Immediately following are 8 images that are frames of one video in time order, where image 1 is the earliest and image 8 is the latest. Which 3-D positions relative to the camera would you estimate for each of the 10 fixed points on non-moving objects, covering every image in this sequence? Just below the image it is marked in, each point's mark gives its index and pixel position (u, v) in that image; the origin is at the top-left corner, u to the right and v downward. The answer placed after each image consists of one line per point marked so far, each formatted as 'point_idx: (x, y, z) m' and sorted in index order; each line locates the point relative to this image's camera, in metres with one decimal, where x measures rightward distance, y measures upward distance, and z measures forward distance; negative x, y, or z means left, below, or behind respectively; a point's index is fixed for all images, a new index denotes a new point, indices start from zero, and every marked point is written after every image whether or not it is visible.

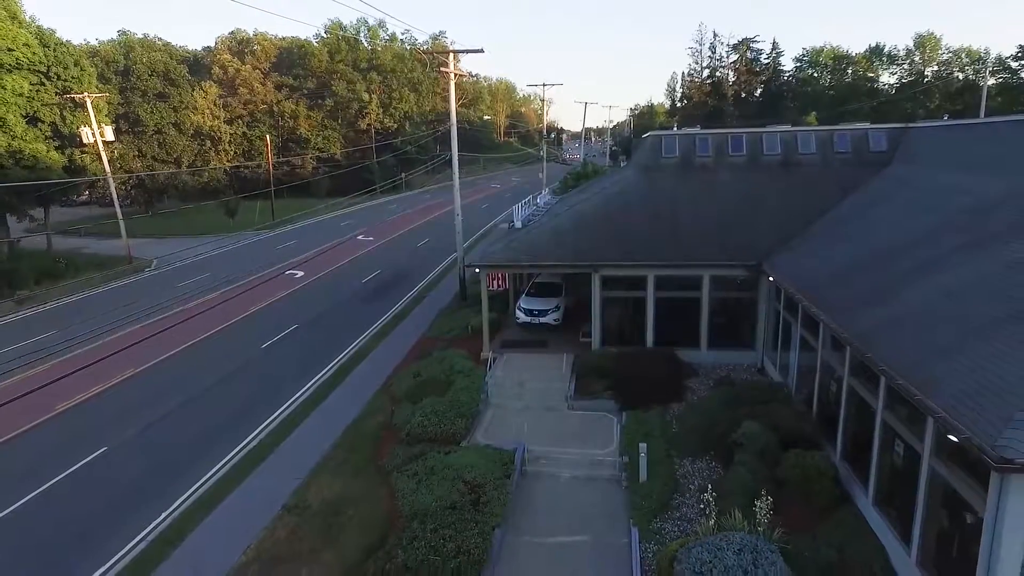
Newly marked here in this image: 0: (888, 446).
0: (+4.9, -2.0, +8.7) m
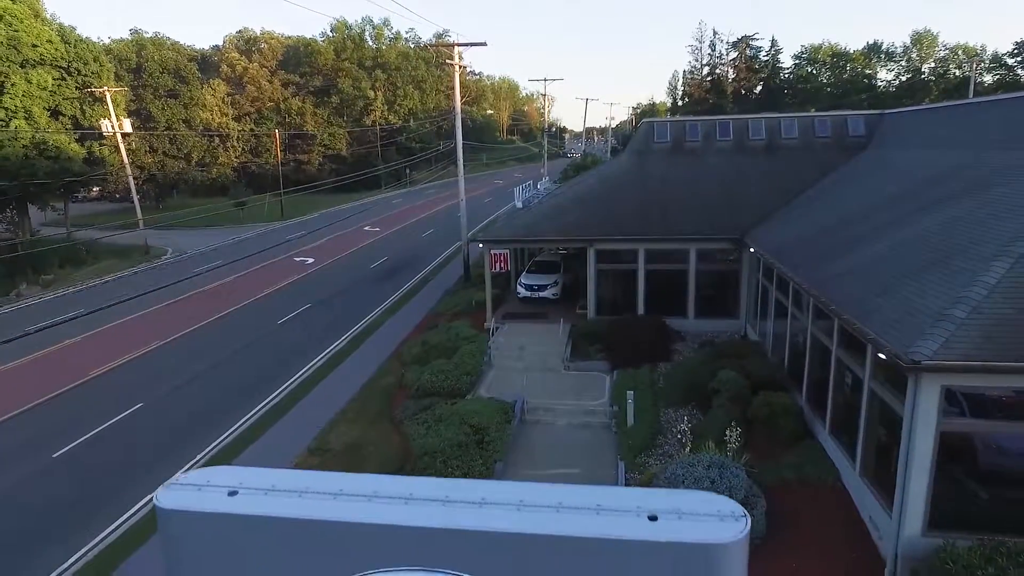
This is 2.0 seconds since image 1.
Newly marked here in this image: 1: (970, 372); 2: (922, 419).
0: (+4.9, -1.3, +9.9) m
1: (+4.7, -0.8, +6.8) m
2: (+4.4, -1.3, +7.1) m
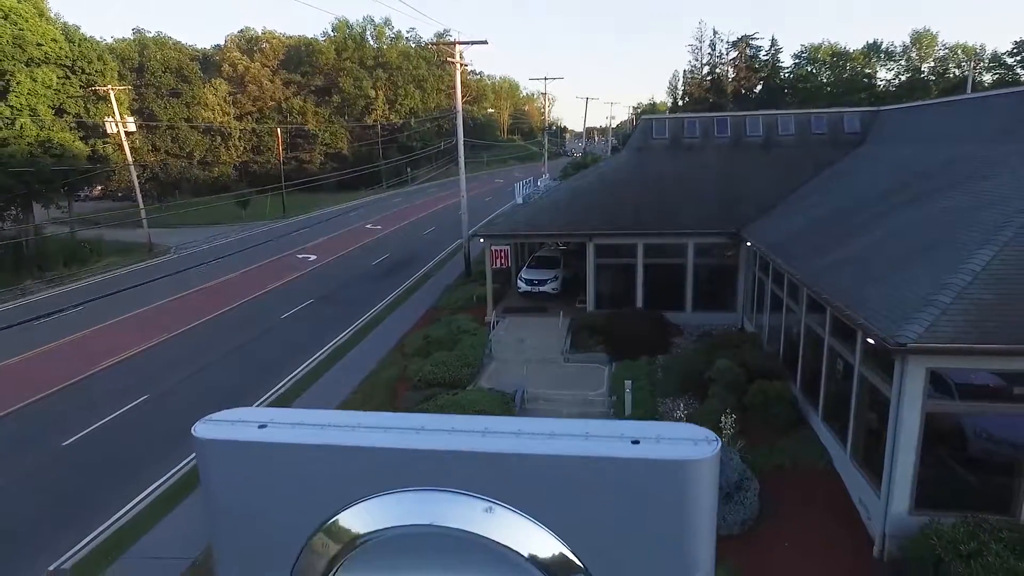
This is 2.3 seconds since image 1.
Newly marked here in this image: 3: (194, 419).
0: (+4.9, -1.2, +10.1) m
1: (+4.7, -0.7, +7.1) m
2: (+4.4, -1.2, +7.3) m
3: (-7.1, -2.9, +14.8) m
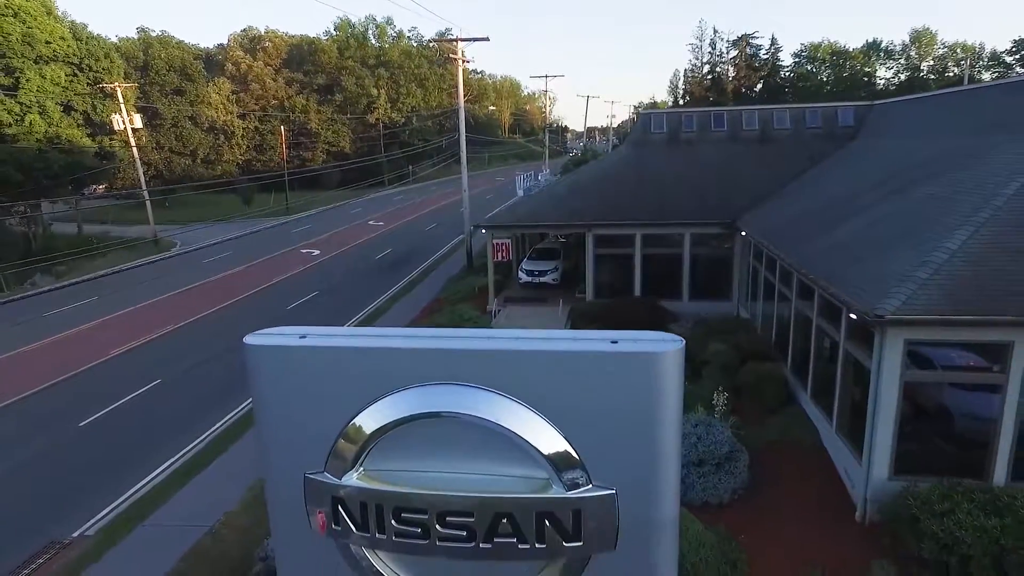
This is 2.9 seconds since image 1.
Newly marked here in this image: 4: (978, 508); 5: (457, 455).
0: (+4.9, -0.9, +10.5) m
1: (+4.7, -0.4, +7.5) m
2: (+4.4, -0.9, +7.8) m
3: (-7.1, -2.7, +15.2) m
4: (+5.2, -2.4, +7.4) m
5: (-0.2, -0.7, +2.6) m
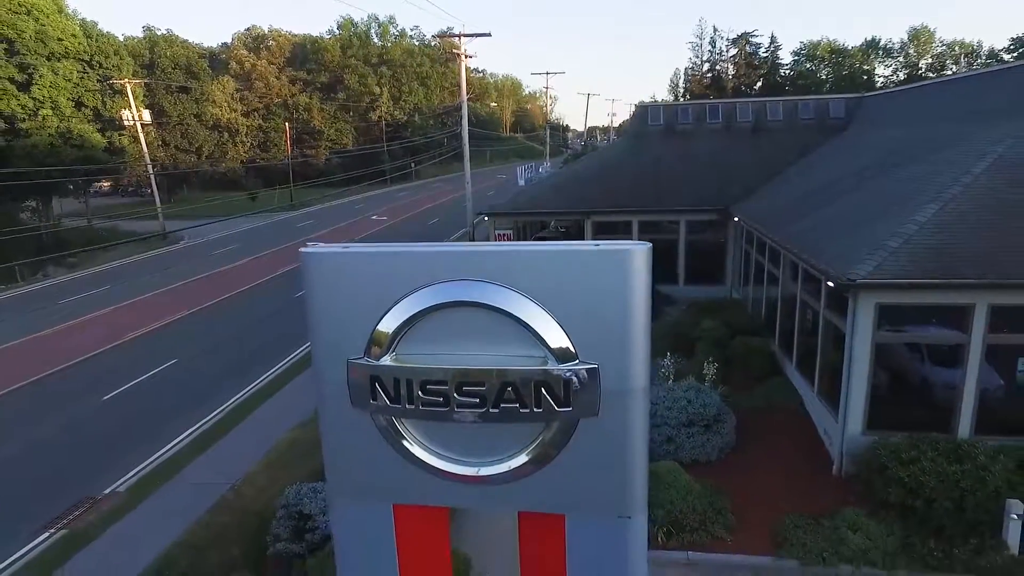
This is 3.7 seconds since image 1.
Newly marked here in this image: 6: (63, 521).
0: (+4.9, -0.5, +11.2) m
1: (+4.7, 0.0, +8.1) m
2: (+4.4, -0.5, +8.4) m
3: (-7.0, -2.3, +15.9) m
4: (+5.2, -2.0, +8.0) m
5: (-0.2, -0.3, +3.3) m
6: (-6.5, -3.3, +9.7) m
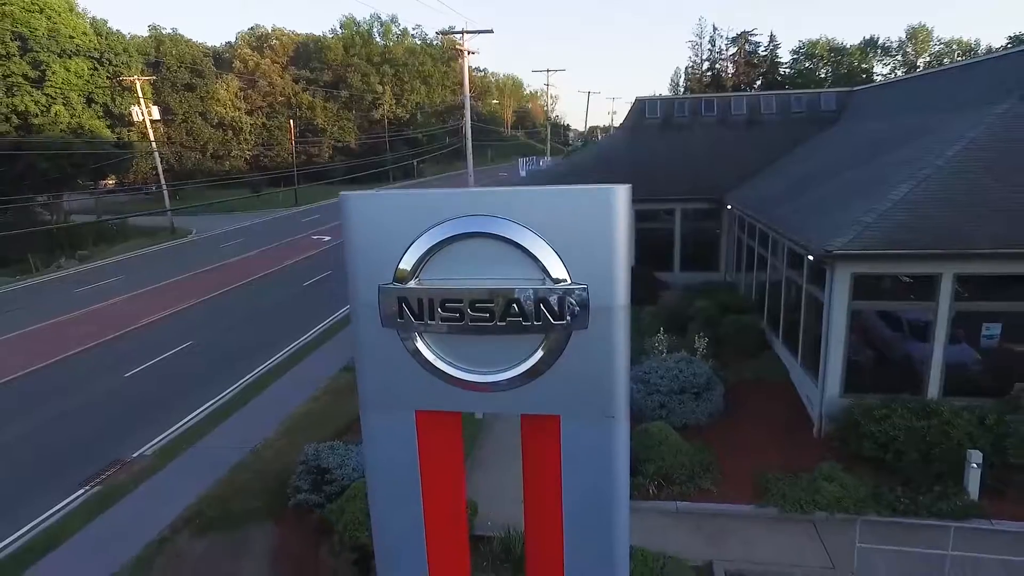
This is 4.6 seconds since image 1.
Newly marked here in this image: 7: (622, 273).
0: (+4.9, -0.1, +11.9) m
1: (+4.8, +0.4, +8.8) m
2: (+4.4, -0.1, +9.1) m
3: (-7.0, -1.9, +16.6) m
4: (+5.2, -1.6, +8.7) m
5: (-0.2, +0.1, +4.0) m
6: (-6.4, -3.0, +10.3) m
7: (+0.6, +0.1, +3.9) m
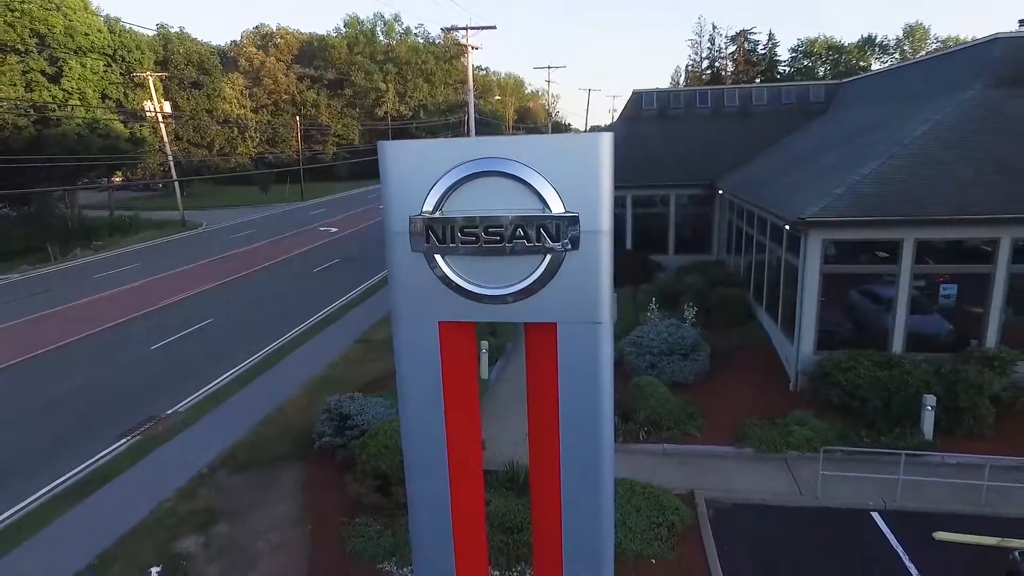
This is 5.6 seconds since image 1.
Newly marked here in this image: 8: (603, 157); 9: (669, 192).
0: (+5.0, +0.4, +12.8) m
1: (+4.8, +0.9, +9.7) m
2: (+4.5, +0.4, +10.0) m
3: (-6.9, -1.4, +17.6) m
4: (+5.3, -1.1, +9.6) m
5: (-0.1, +0.6, +4.9) m
6: (-6.4, -2.4, +11.3) m
7: (+0.7, +0.6, +4.8) m
8: (+0.6, +0.9, +4.8) m
9: (+4.6, +2.8, +19.4) m
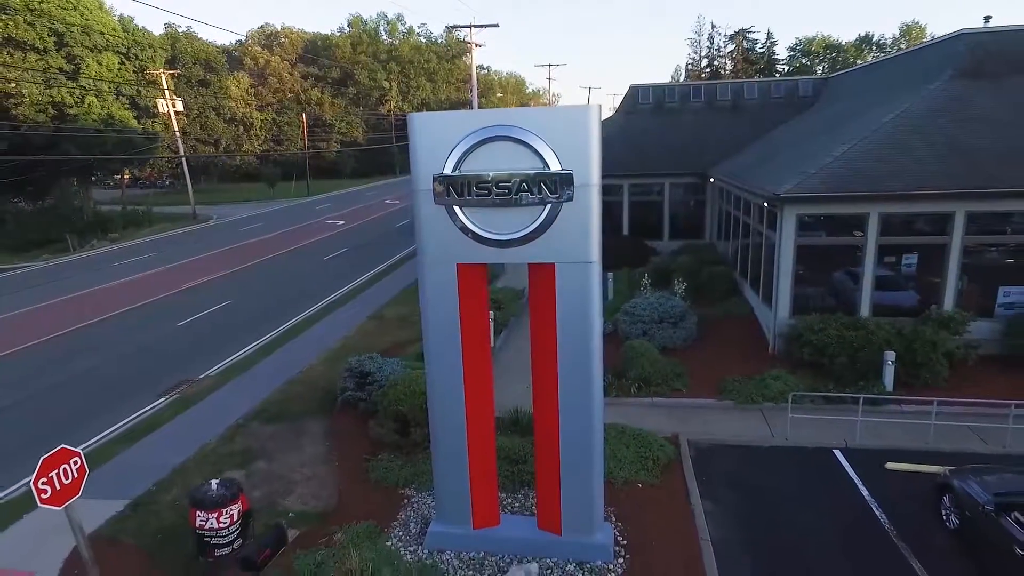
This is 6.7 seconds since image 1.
0: (+5.1, +0.9, +13.8) m
1: (+4.9, +1.4, +10.8) m
2: (+4.6, +0.9, +11.1) m
3: (-6.8, -0.9, +18.6) m
4: (+5.3, -0.6, +10.7) m
5: (-0.1, +1.1, +6.0) m
6: (-6.3, -2.0, +12.4) m
7: (+0.7, +1.1, +5.9) m
8: (+0.7, +1.4, +5.8) m
9: (+4.6, +3.3, +20.4) m
